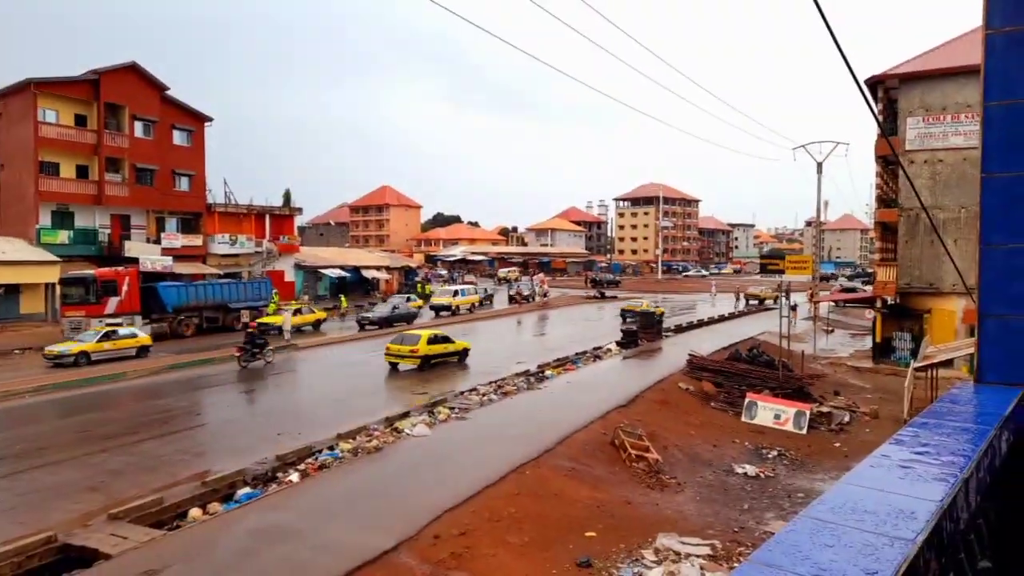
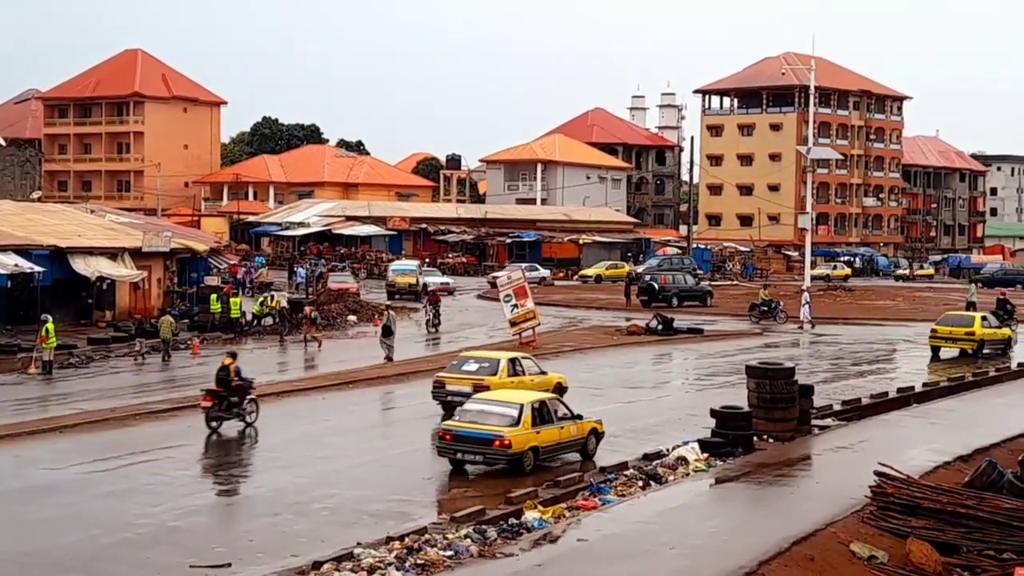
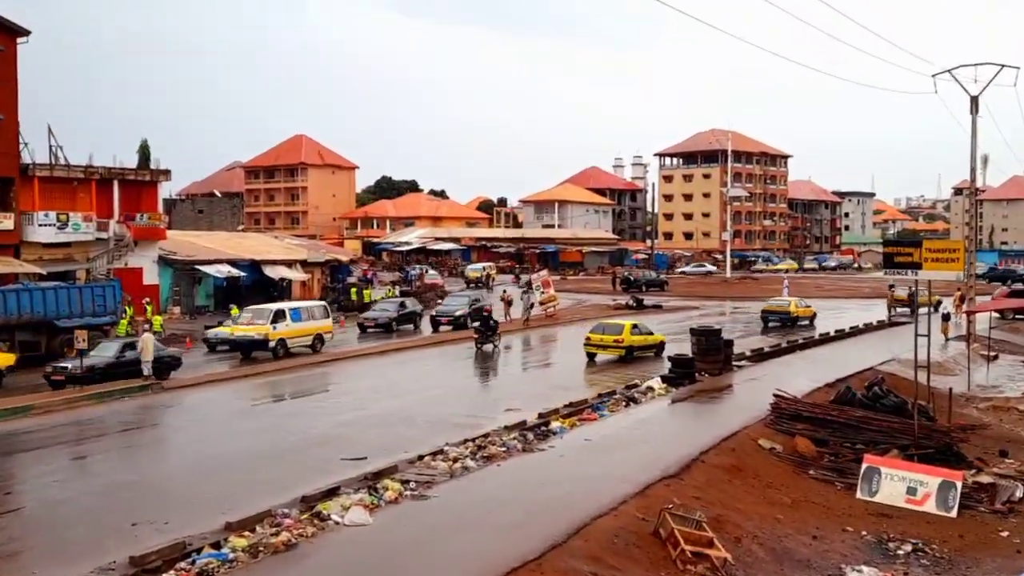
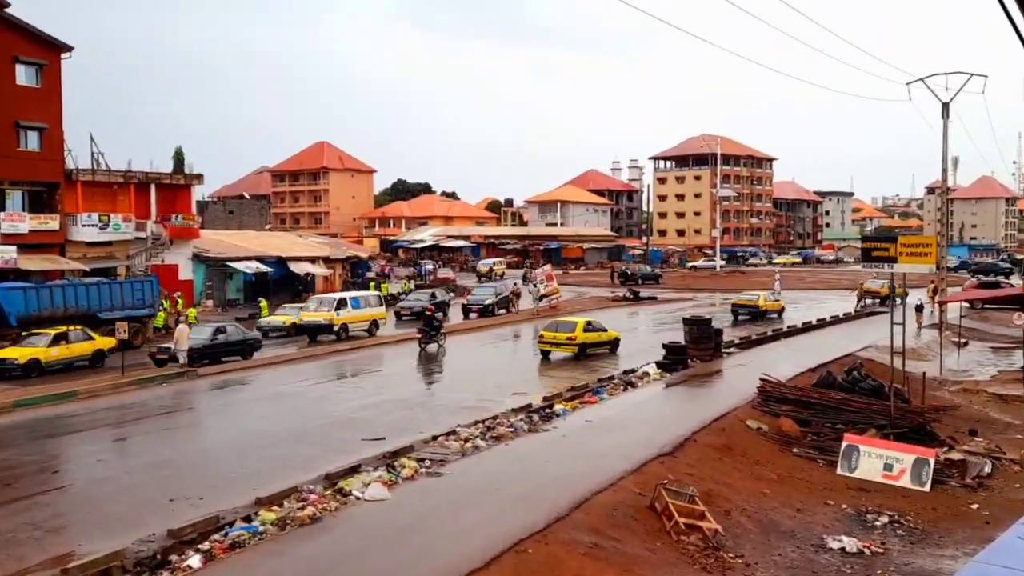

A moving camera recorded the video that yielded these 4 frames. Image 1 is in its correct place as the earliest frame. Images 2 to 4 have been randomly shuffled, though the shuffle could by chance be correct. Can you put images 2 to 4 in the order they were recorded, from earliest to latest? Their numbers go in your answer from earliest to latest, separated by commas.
4, 3, 2
